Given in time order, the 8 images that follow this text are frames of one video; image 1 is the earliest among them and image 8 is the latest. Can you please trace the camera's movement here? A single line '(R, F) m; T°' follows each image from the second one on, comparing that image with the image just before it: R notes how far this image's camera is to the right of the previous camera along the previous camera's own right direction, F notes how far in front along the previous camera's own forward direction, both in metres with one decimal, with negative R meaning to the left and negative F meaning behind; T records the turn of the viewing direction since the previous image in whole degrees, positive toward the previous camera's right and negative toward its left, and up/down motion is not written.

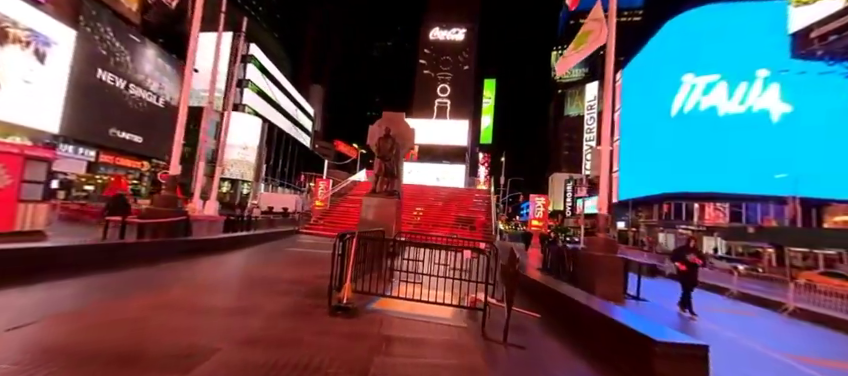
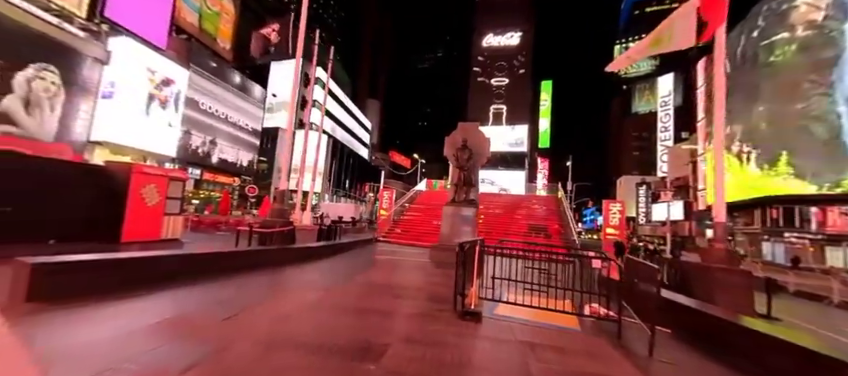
(-0.7, -0.3) m; -10°
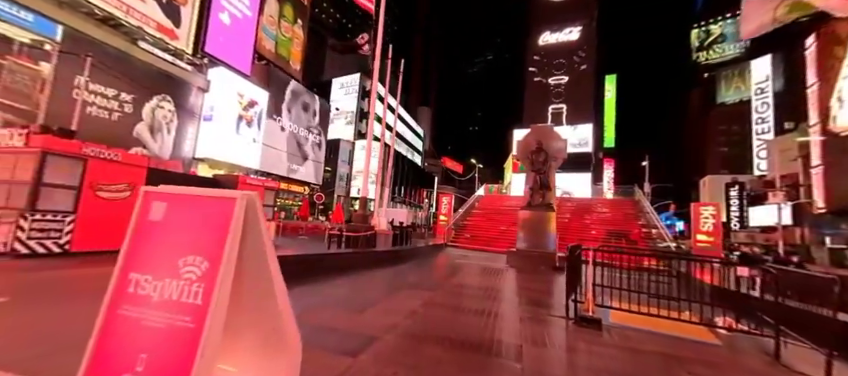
(-0.6, -0.2) m; -10°
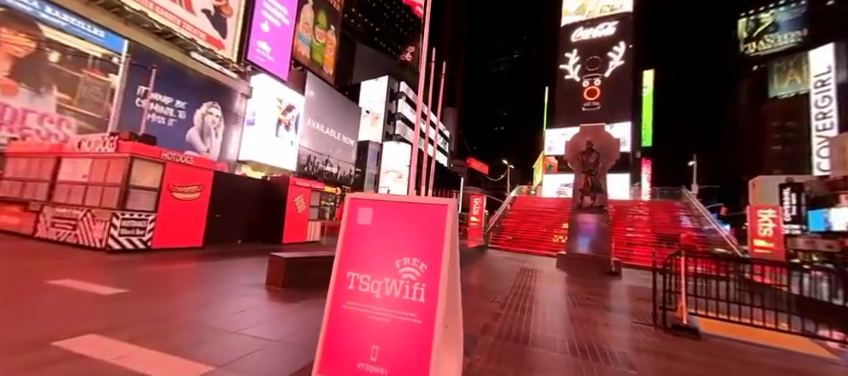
(-0.6, -0.1) m; -5°
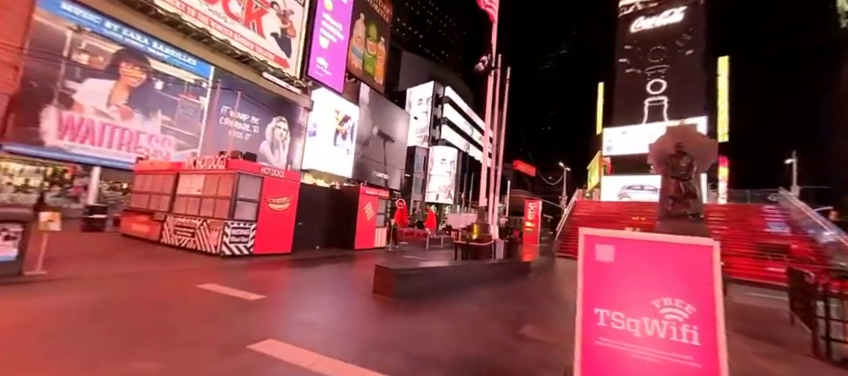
(-0.7, -0.1) m; -8°
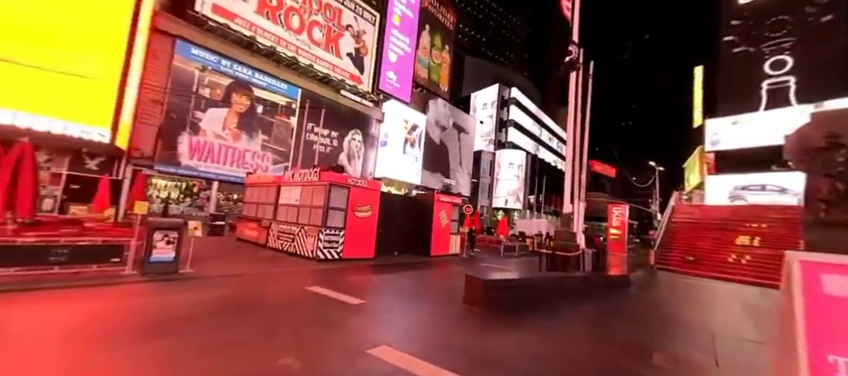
(-0.3, 0.0) m; -12°
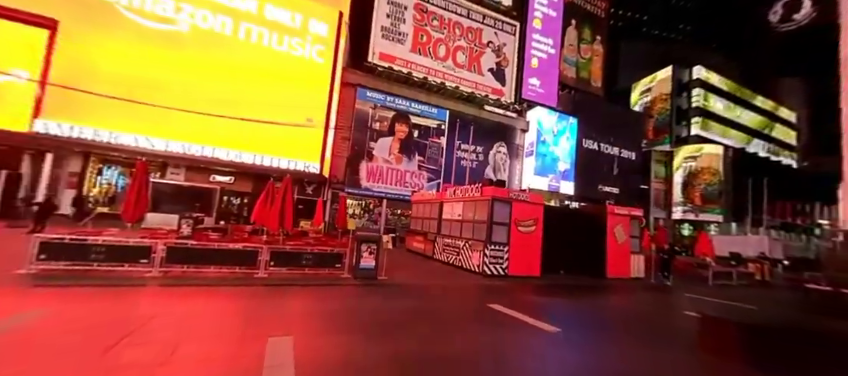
(-0.4, 0.0) m; -26°
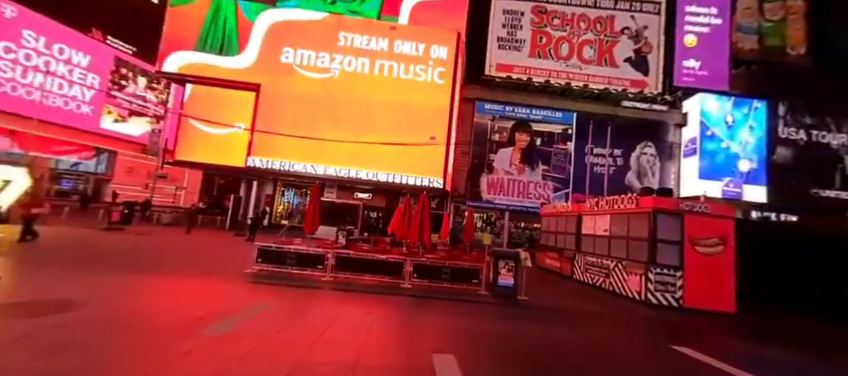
(-0.3, 0.0) m; -21°
